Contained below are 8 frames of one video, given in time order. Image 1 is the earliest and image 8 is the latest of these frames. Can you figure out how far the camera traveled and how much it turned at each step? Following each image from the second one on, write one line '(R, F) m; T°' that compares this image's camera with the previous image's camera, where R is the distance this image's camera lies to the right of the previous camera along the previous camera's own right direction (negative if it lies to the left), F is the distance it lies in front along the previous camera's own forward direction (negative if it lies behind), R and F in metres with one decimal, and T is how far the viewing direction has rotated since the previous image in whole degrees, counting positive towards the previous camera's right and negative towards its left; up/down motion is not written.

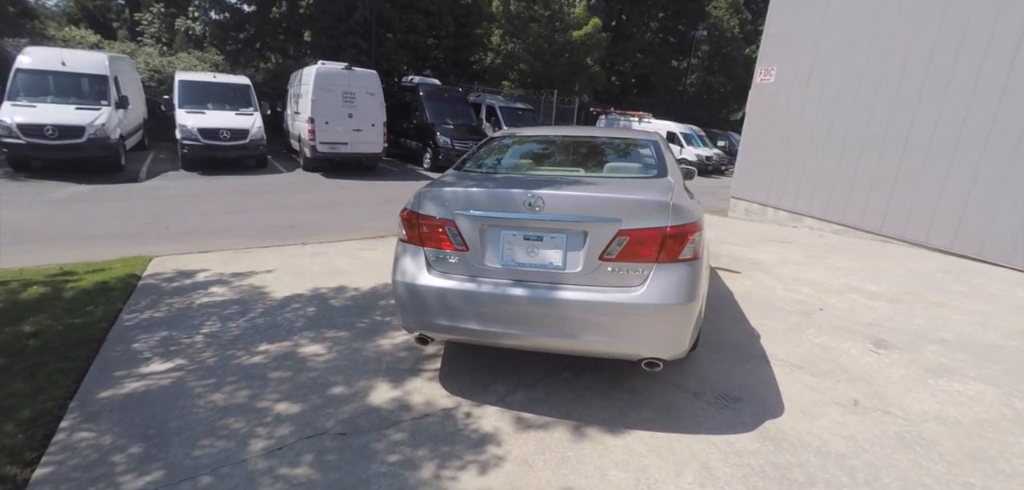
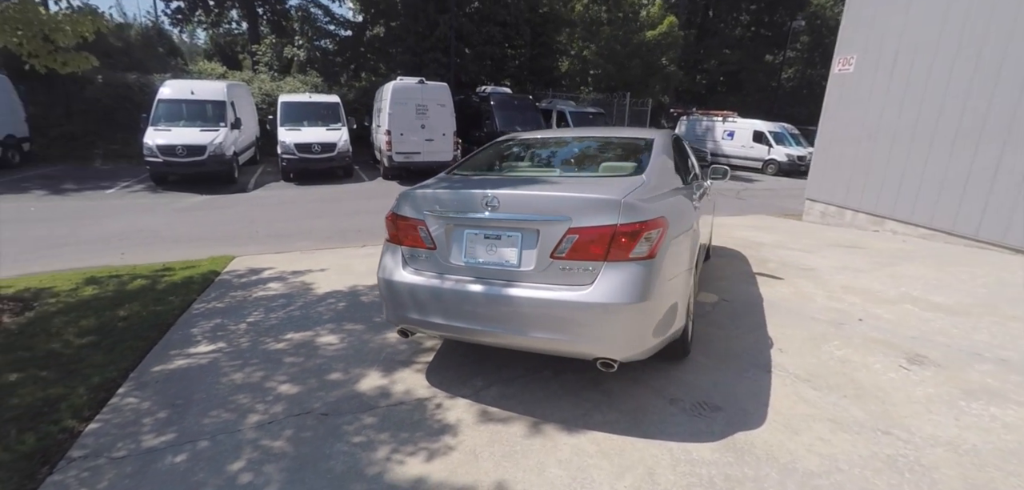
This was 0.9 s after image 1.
(+0.7, 0.0) m; -11°
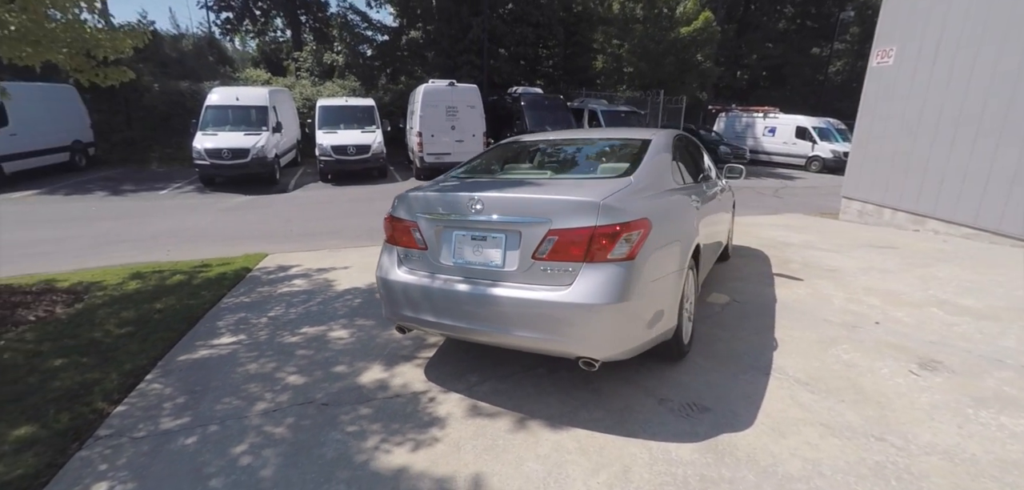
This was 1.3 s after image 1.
(+0.3, -0.1) m; -5°
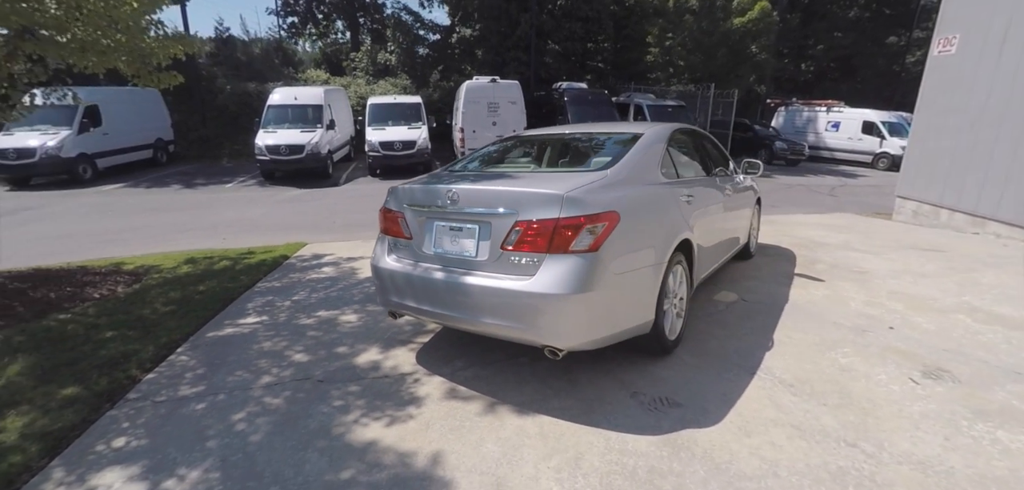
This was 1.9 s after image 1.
(+0.5, -0.1) m; -7°
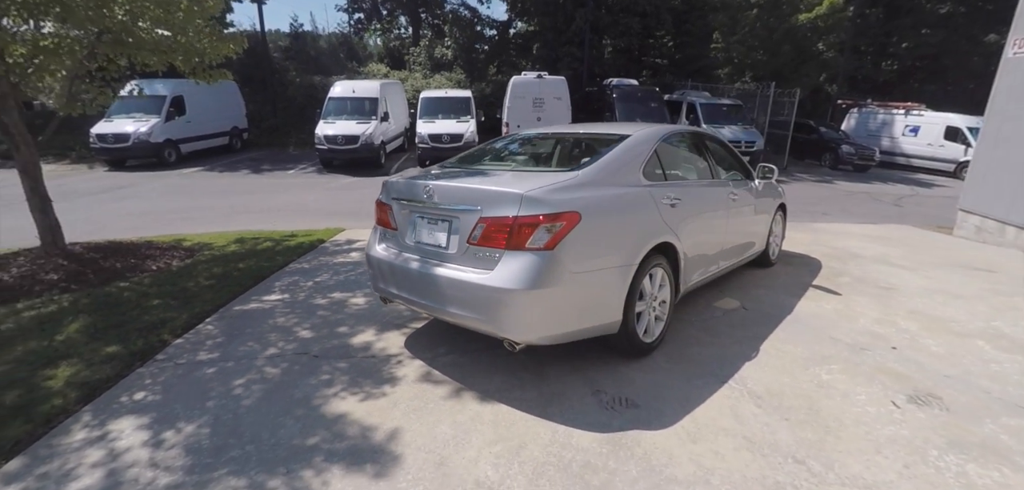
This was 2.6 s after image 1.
(+0.5, -0.1) m; -7°
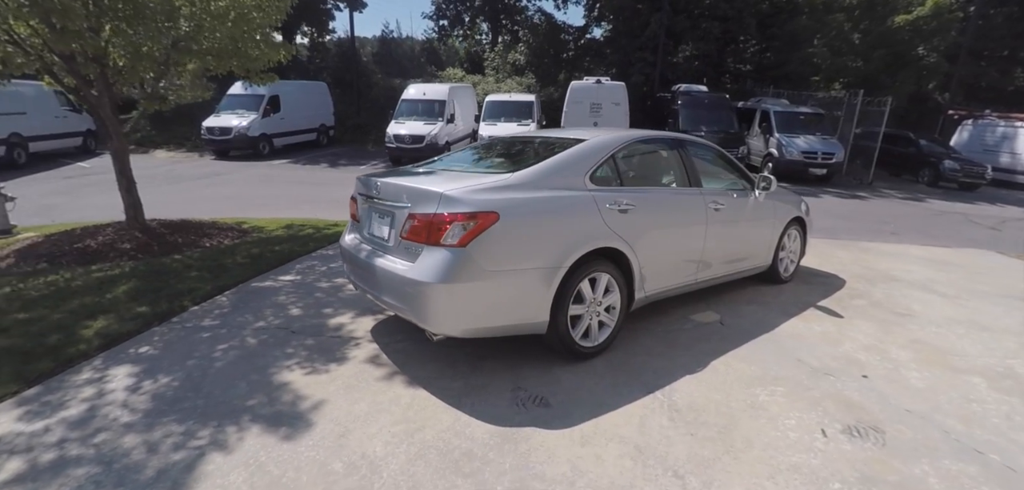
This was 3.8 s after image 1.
(+0.9, 0.0) m; -10°
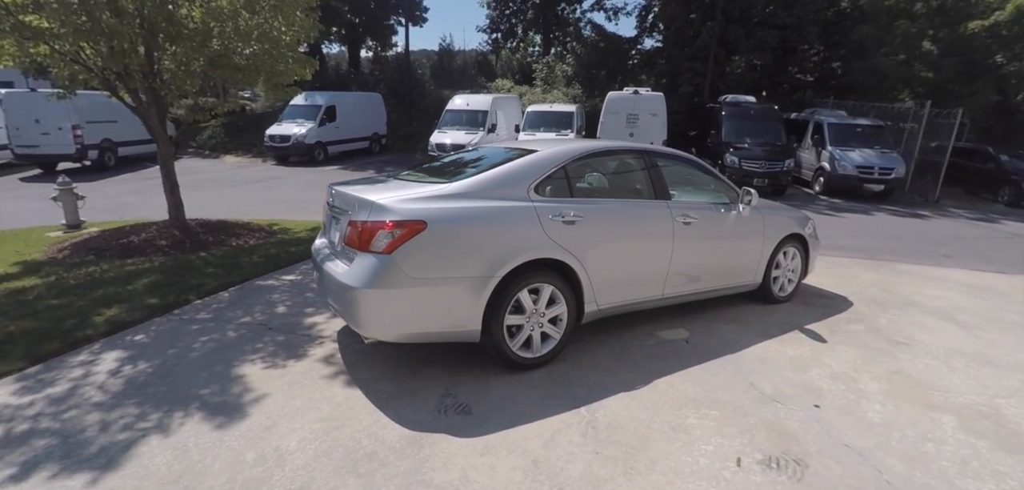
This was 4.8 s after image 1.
(+0.8, 0.0) m; -7°
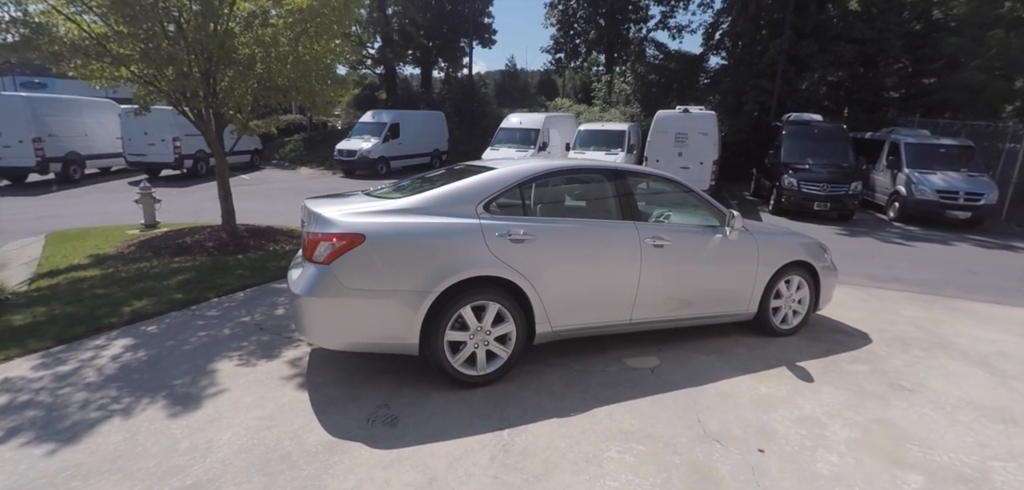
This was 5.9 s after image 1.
(+0.8, +0.1) m; -8°
